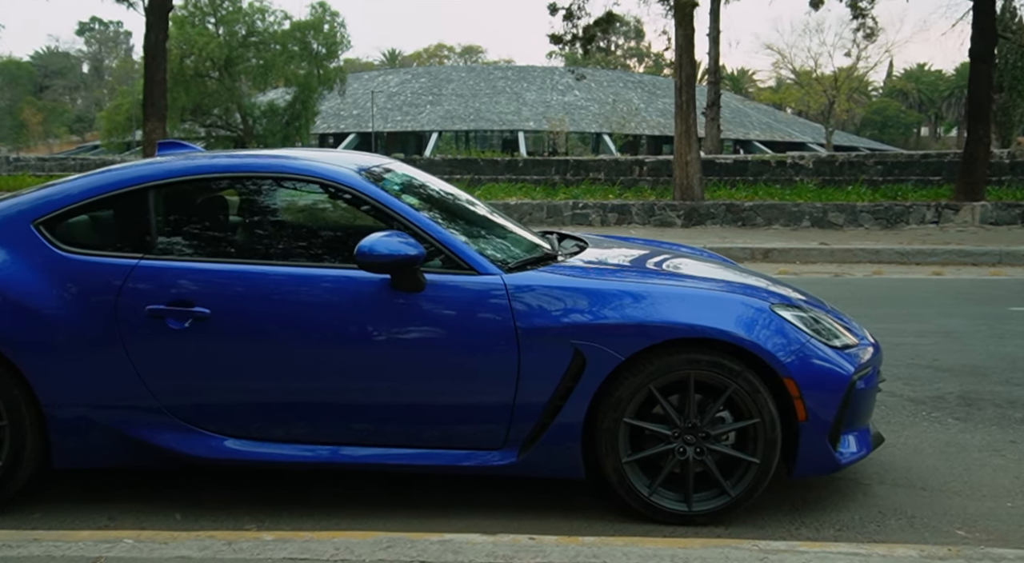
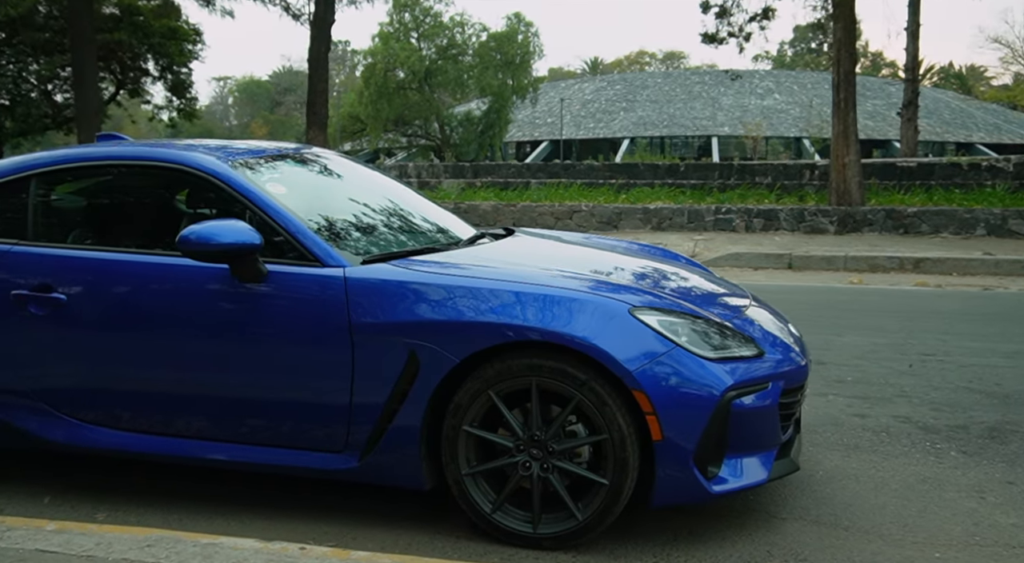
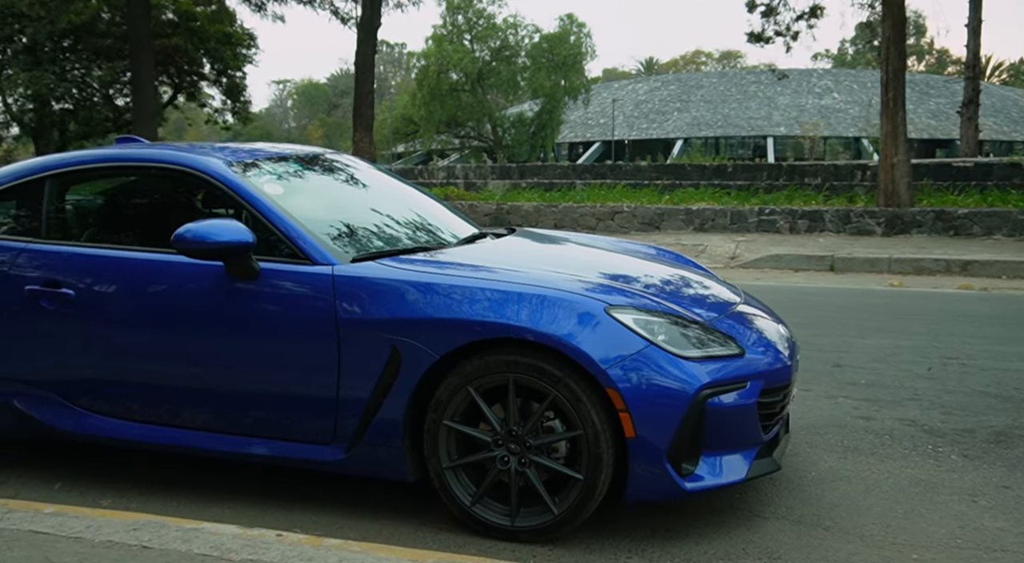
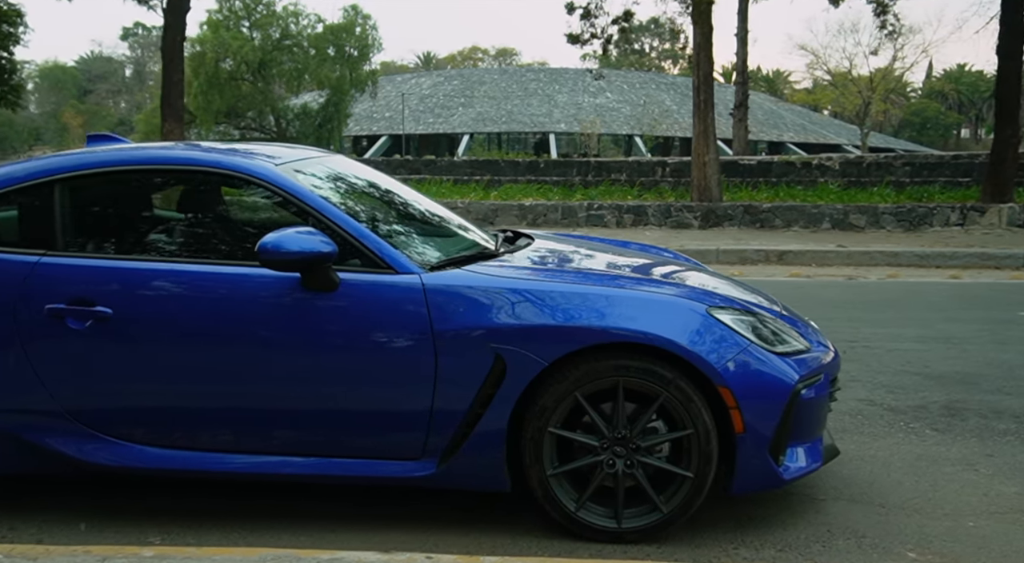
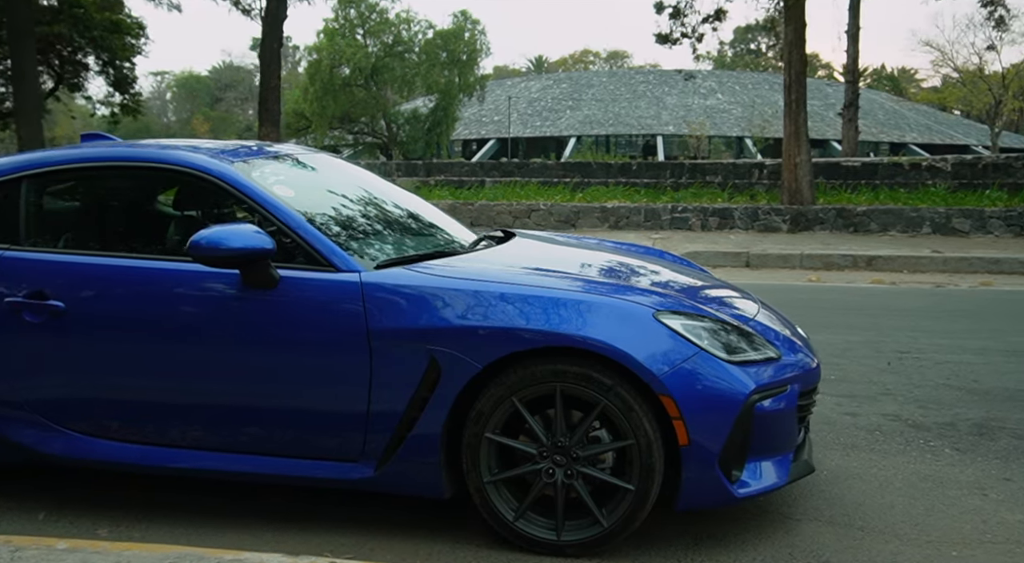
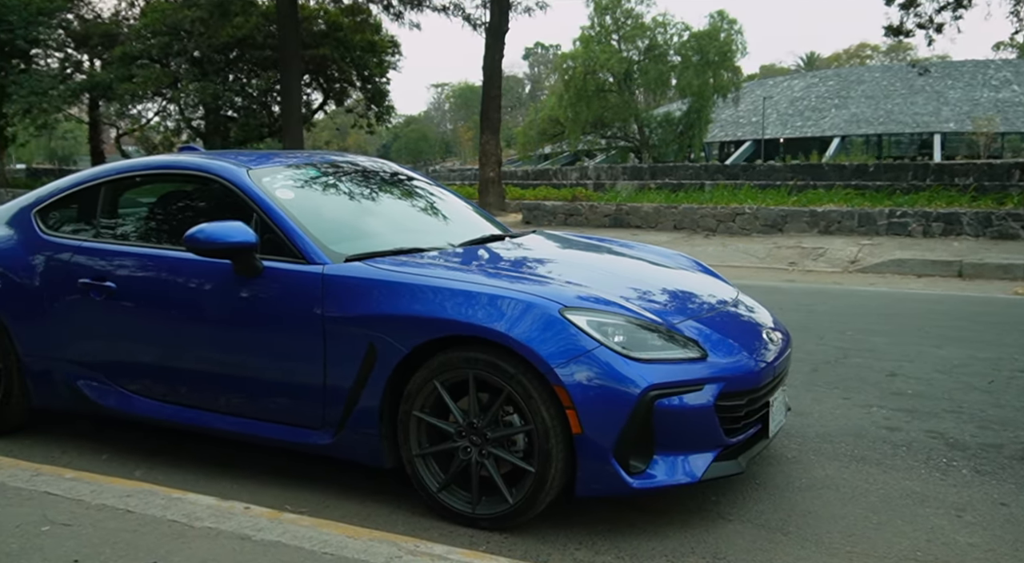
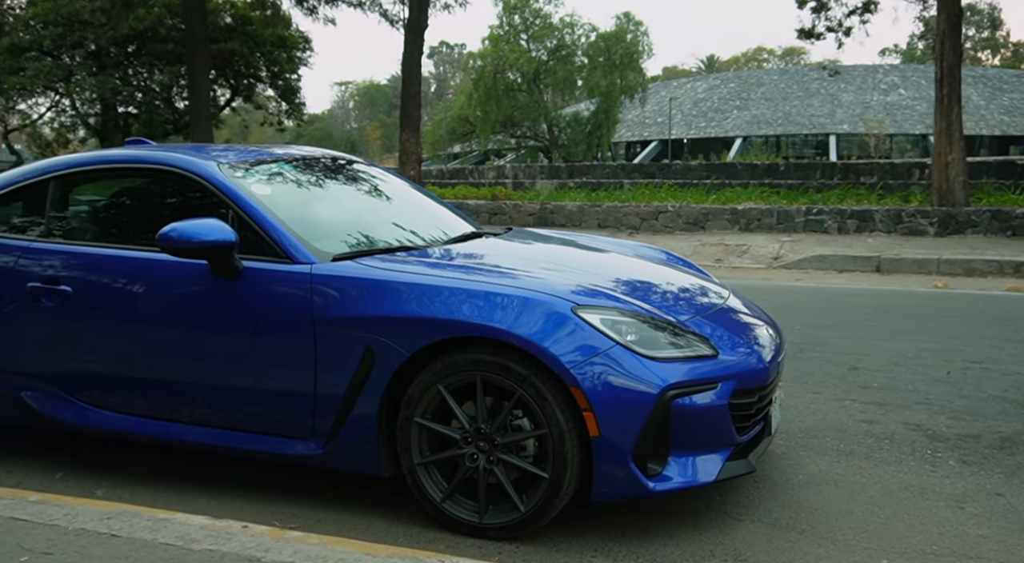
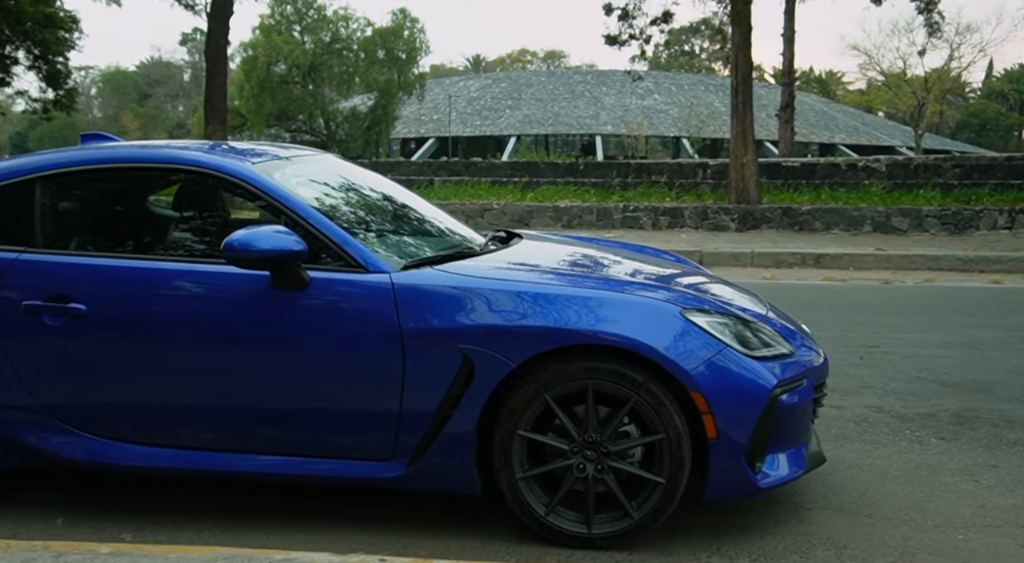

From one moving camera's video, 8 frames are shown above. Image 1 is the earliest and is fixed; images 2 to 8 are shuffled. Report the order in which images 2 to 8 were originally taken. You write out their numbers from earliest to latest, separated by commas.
4, 8, 5, 2, 3, 7, 6
